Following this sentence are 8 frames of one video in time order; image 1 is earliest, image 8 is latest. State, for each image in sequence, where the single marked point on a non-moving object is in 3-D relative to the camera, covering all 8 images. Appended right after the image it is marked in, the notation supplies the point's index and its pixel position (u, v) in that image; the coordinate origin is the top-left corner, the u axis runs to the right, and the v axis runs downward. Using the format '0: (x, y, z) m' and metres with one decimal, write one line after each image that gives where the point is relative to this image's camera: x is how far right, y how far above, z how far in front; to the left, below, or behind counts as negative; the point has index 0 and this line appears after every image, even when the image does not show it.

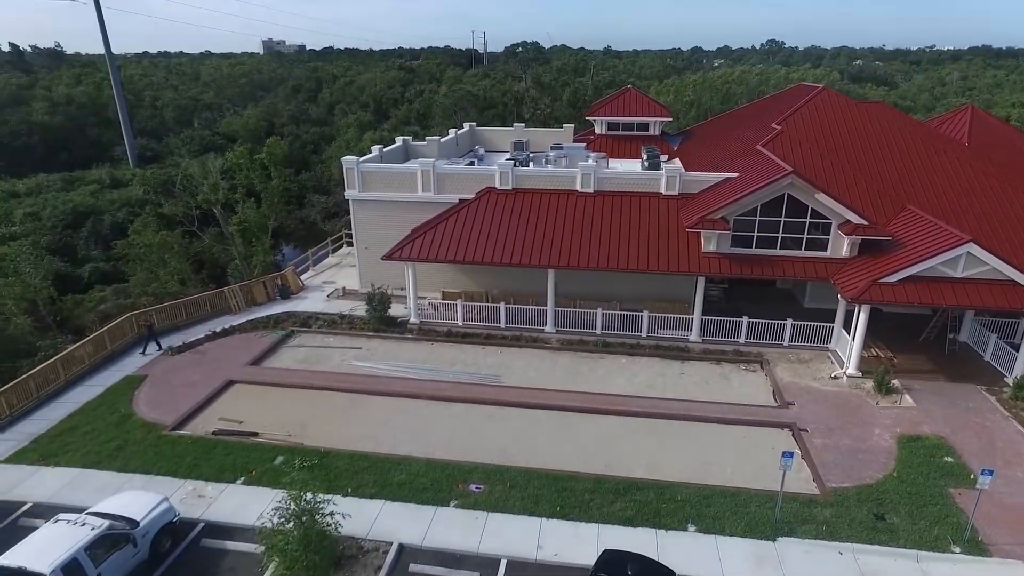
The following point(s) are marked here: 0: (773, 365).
0: (+7.7, -2.3, +18.6) m
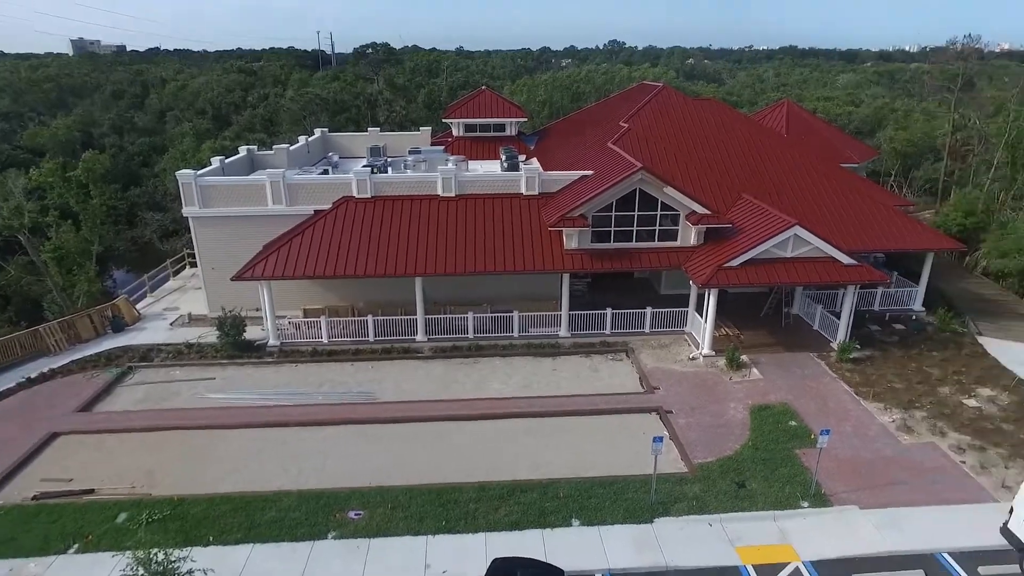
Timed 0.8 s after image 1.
0: (+3.9, -2.0, +19.5) m
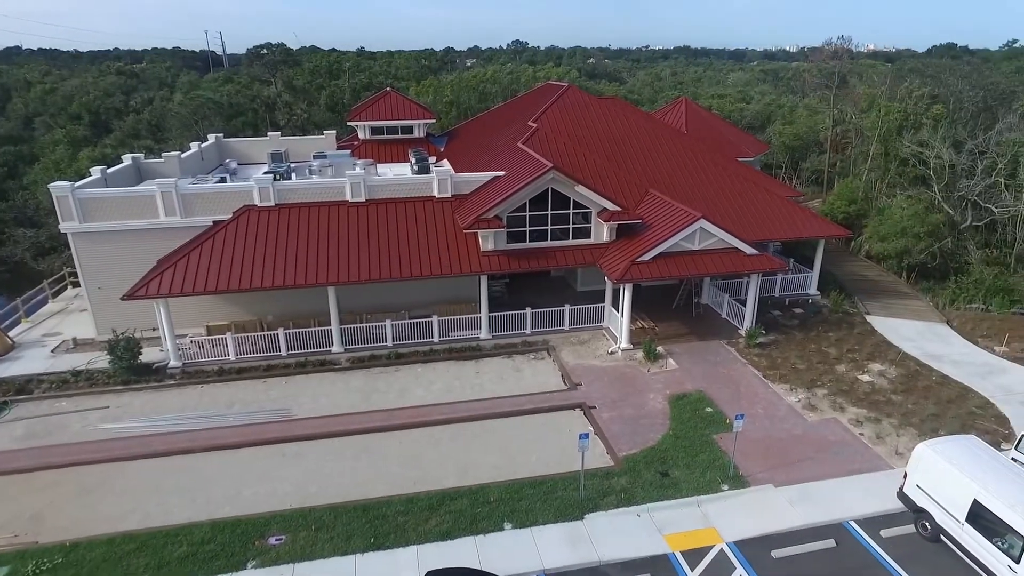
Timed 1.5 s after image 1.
0: (+1.4, -2.0, +19.7) m
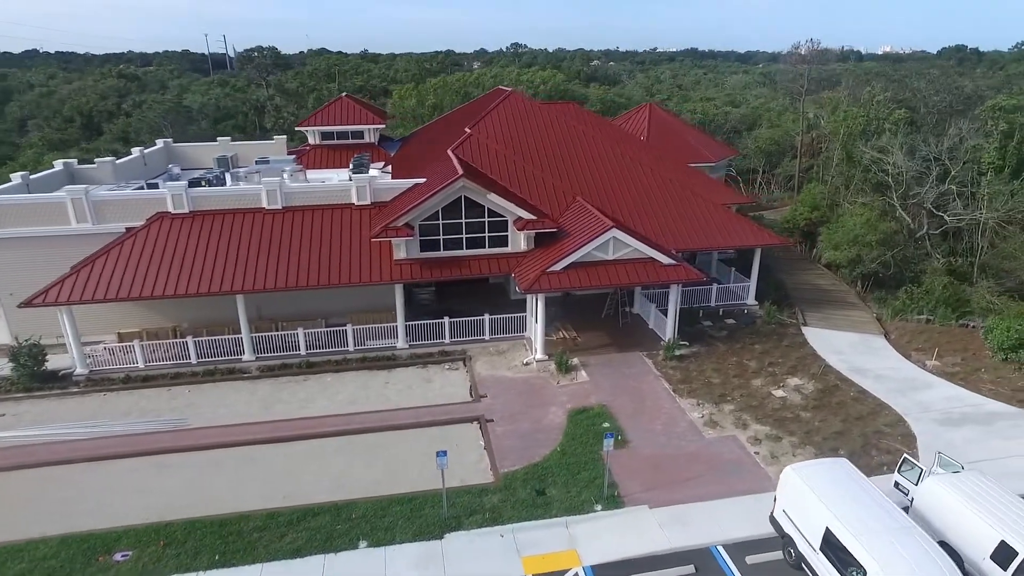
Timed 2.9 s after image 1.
0: (-1.2, -2.2, +19.4) m
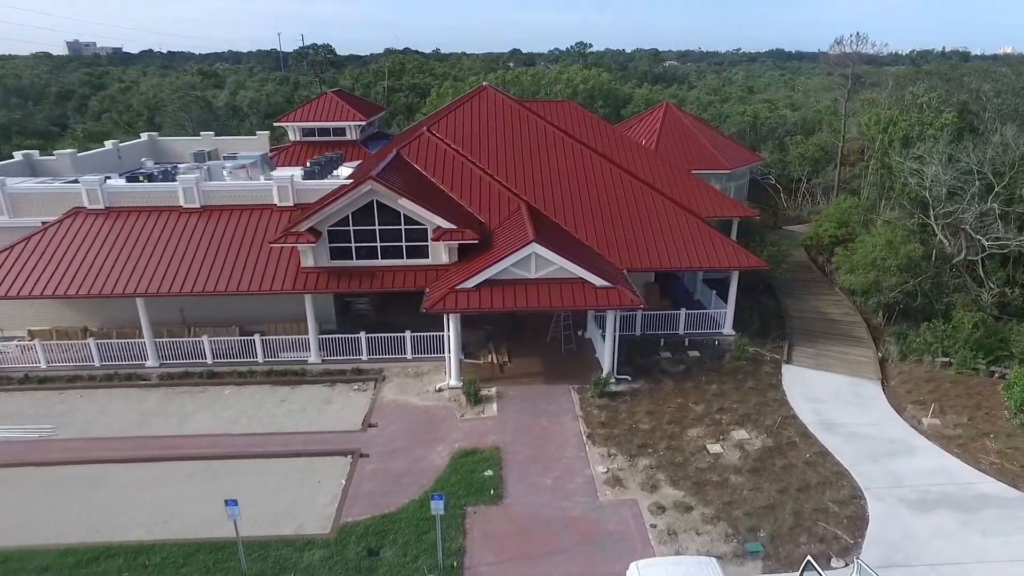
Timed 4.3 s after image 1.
0: (-3.6, -2.6, +17.5) m
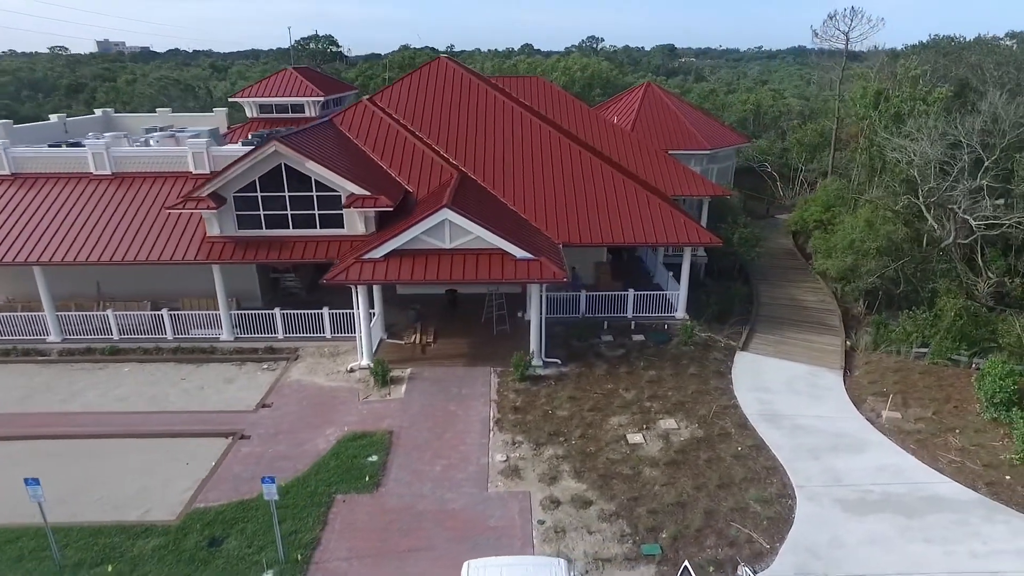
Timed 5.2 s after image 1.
0: (-5.6, -1.9, +16.2) m
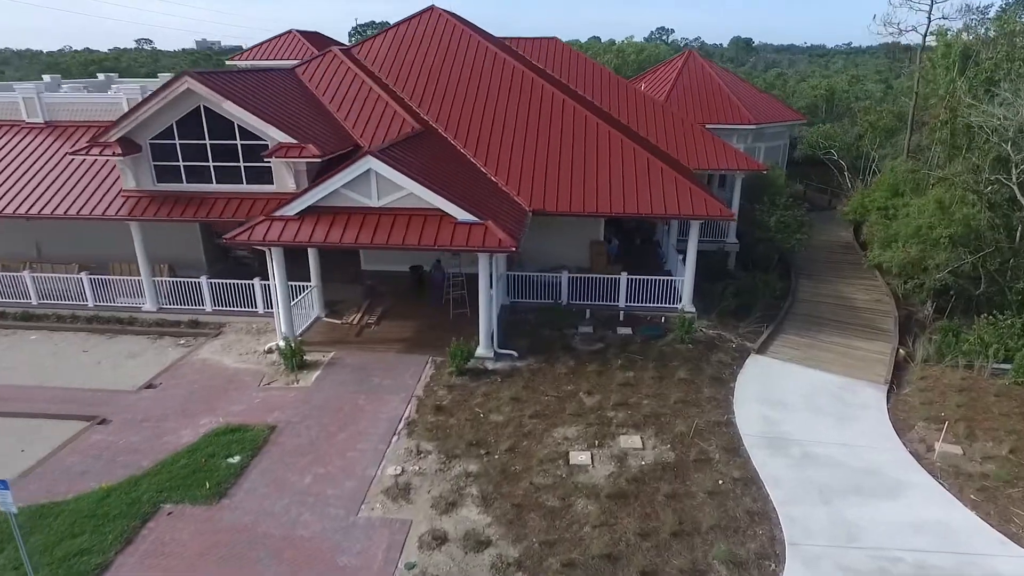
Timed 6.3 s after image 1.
0: (-6.6, -1.1, +13.9) m
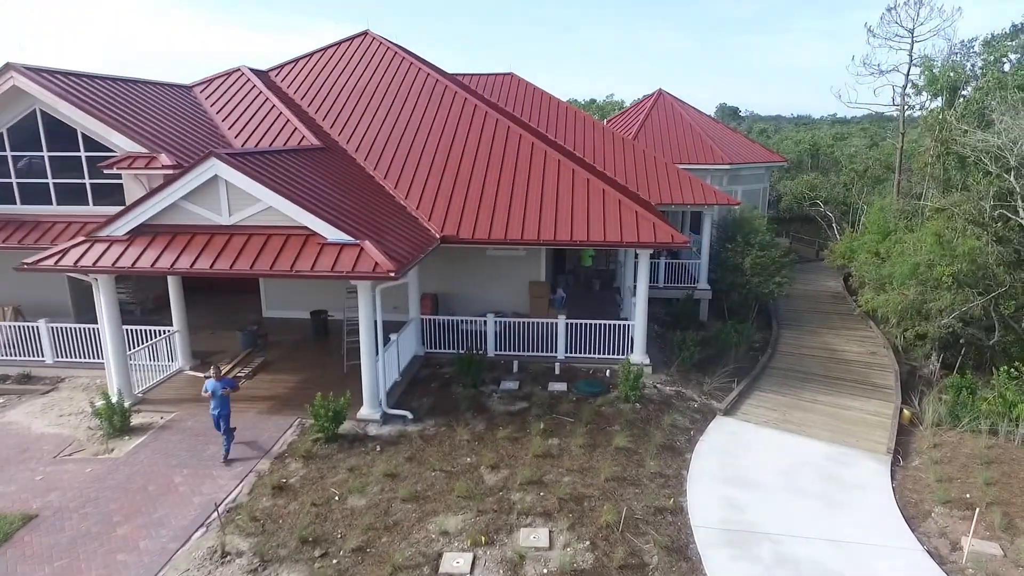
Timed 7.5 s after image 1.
0: (-8.3, -1.9, +11.0) m
